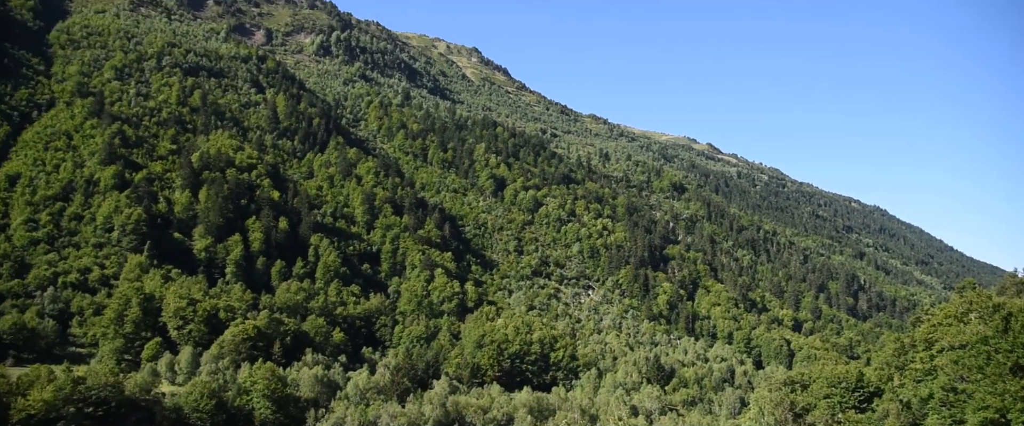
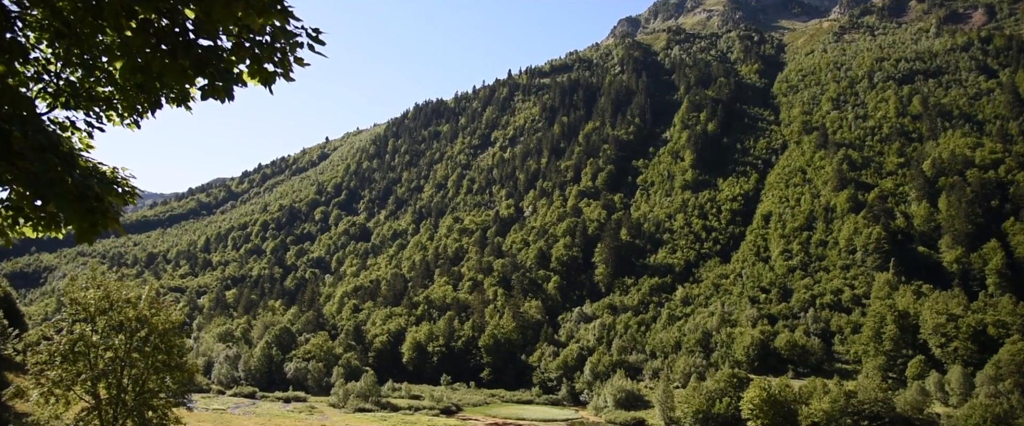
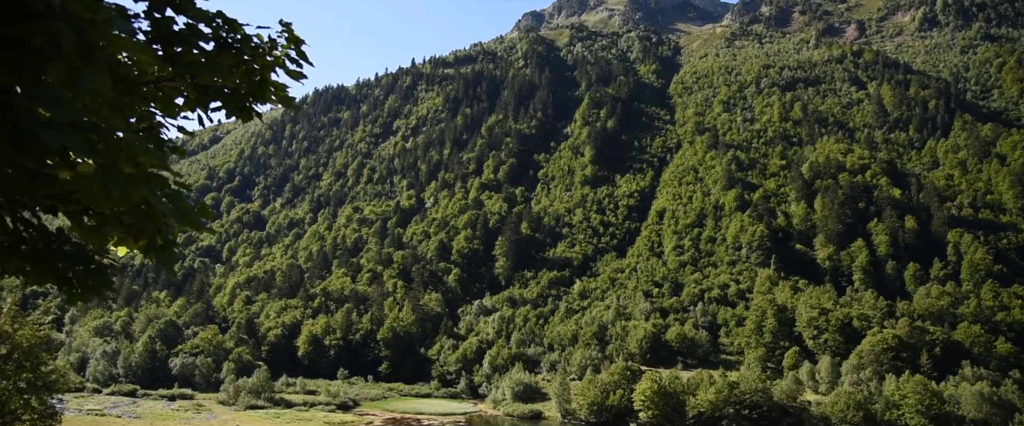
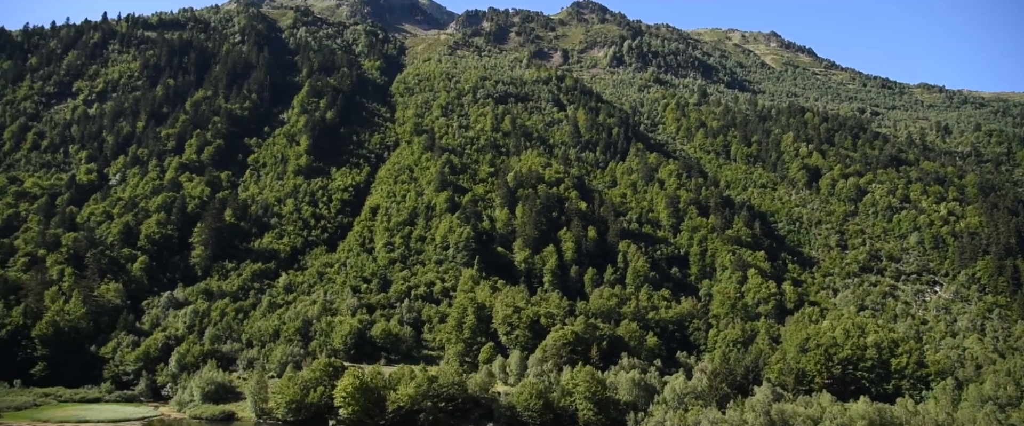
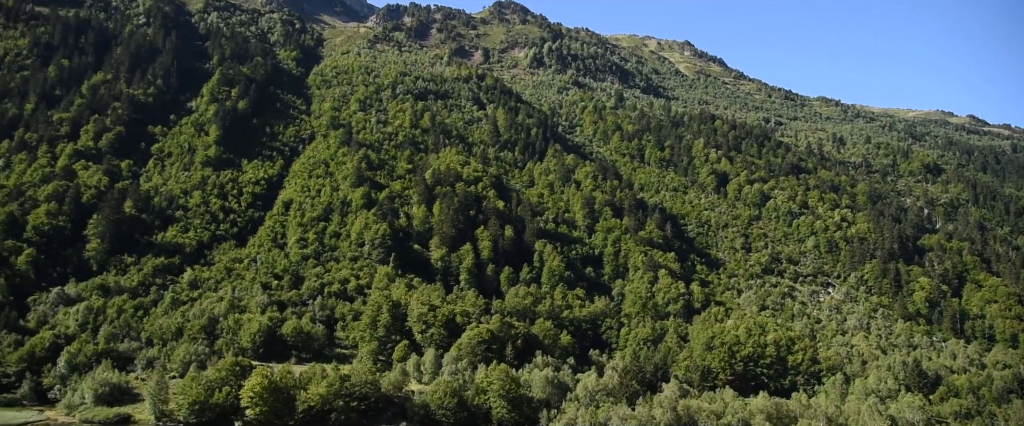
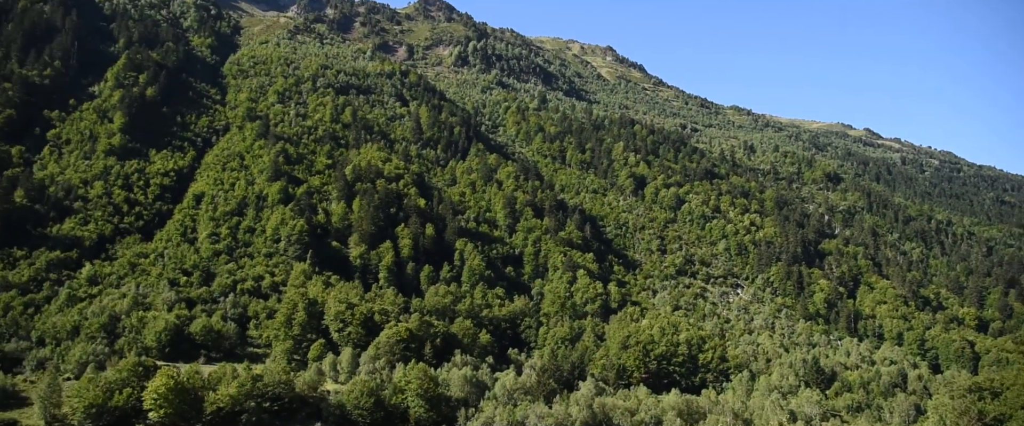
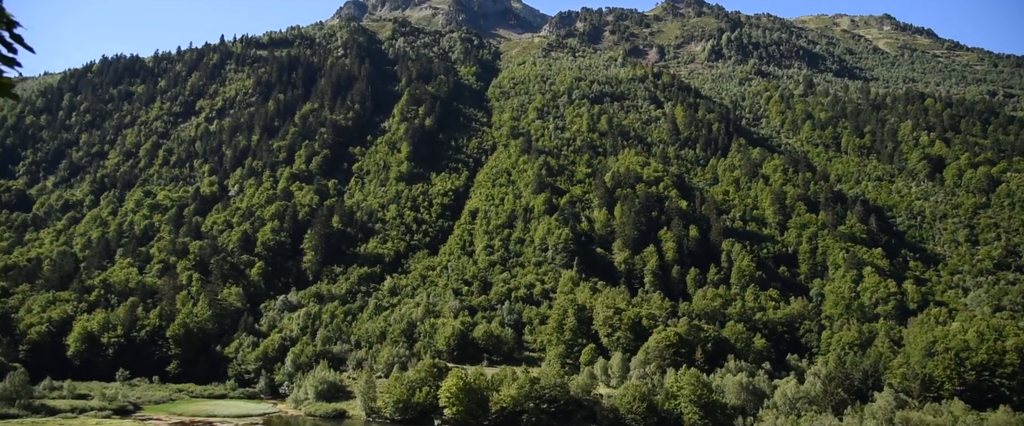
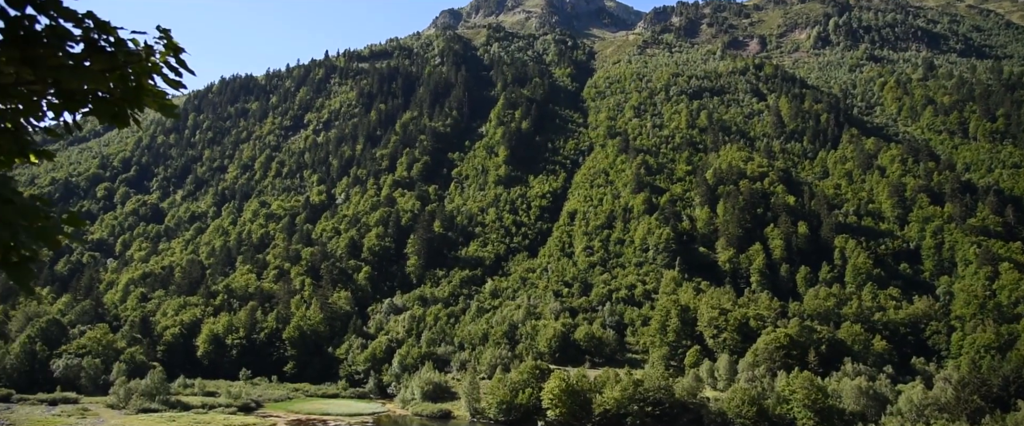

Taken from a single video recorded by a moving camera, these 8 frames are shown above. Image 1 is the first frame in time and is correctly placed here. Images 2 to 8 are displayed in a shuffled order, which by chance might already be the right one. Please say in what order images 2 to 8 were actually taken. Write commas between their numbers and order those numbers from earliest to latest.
6, 5, 4, 7, 8, 3, 2
